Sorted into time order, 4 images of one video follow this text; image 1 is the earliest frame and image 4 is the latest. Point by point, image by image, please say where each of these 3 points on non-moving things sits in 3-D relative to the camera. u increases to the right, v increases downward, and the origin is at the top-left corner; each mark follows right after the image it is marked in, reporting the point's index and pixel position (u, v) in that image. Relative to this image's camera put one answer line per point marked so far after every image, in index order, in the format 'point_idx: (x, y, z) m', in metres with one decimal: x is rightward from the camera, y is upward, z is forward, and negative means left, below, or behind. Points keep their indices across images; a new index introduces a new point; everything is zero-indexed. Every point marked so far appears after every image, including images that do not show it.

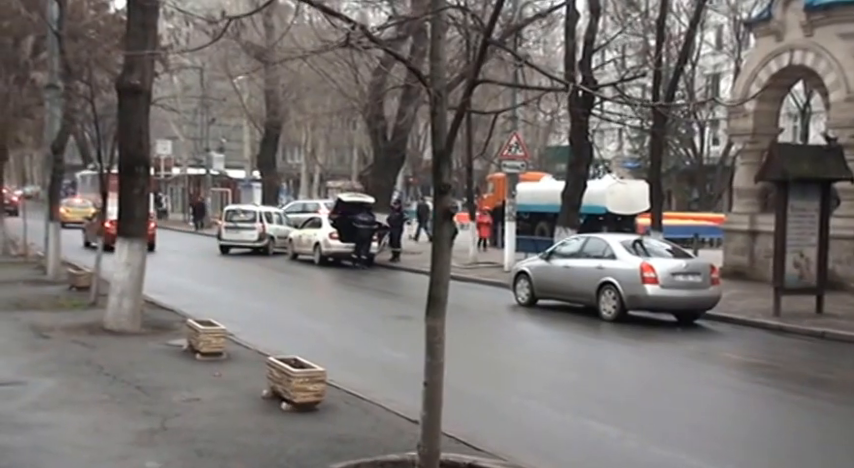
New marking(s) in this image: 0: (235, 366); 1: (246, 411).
0: (-1.9, -1.3, +9.7) m
1: (-1.4, -1.4, +7.6) m
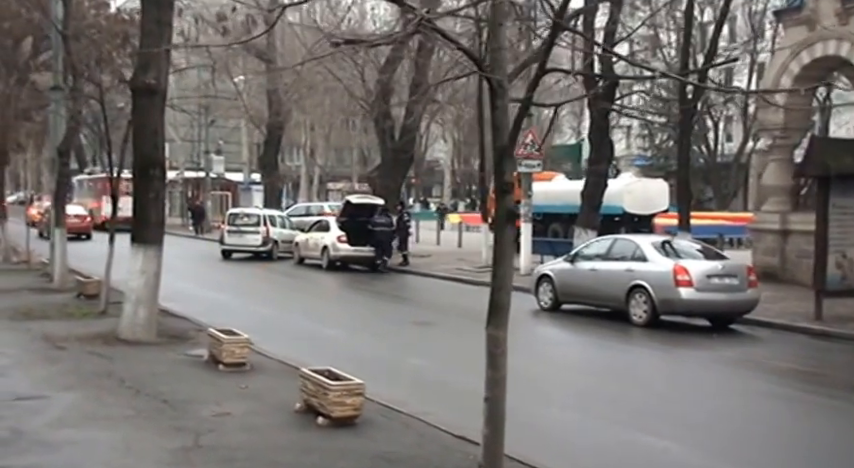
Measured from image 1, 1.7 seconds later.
0: (-1.5, -1.3, +9.2) m
1: (-1.1, -1.4, +7.2) m
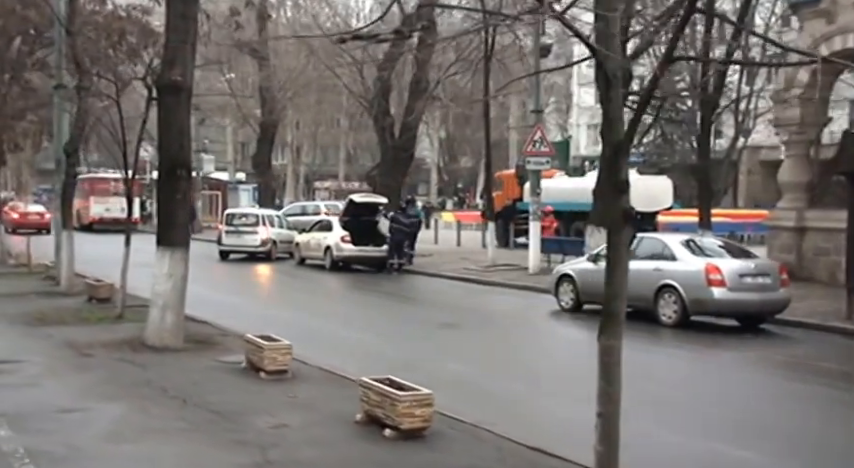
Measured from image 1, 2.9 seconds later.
0: (-1.1, -1.4, +8.9) m
1: (-0.6, -1.4, +6.8) m
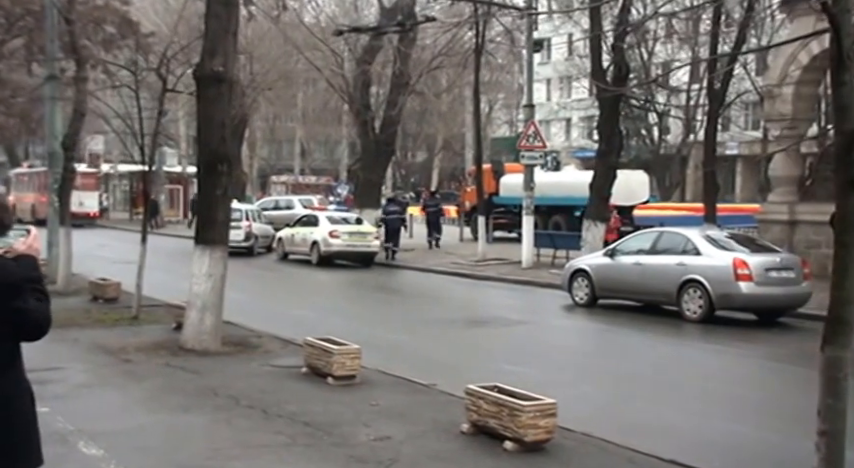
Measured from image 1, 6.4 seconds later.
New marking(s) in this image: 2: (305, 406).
0: (-0.4, -1.3, +8.4) m
1: (+0.2, -1.4, +6.4) m
2: (-0.9, -1.3, +7.6) m
